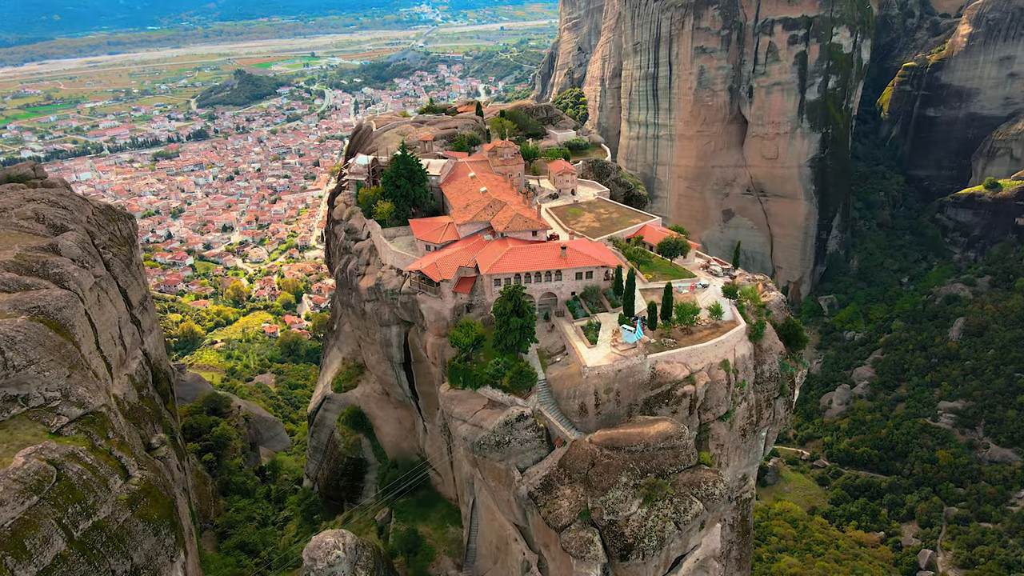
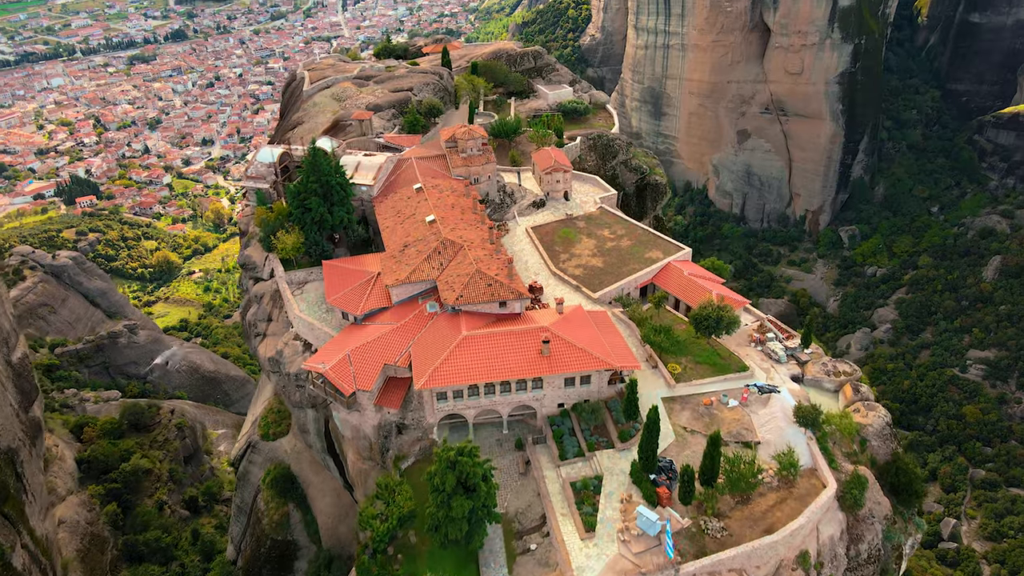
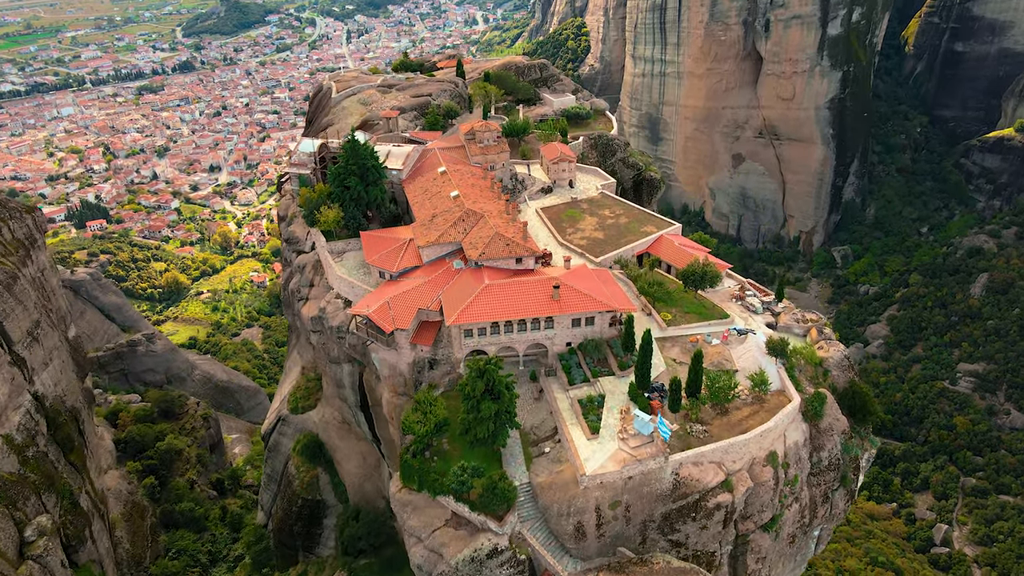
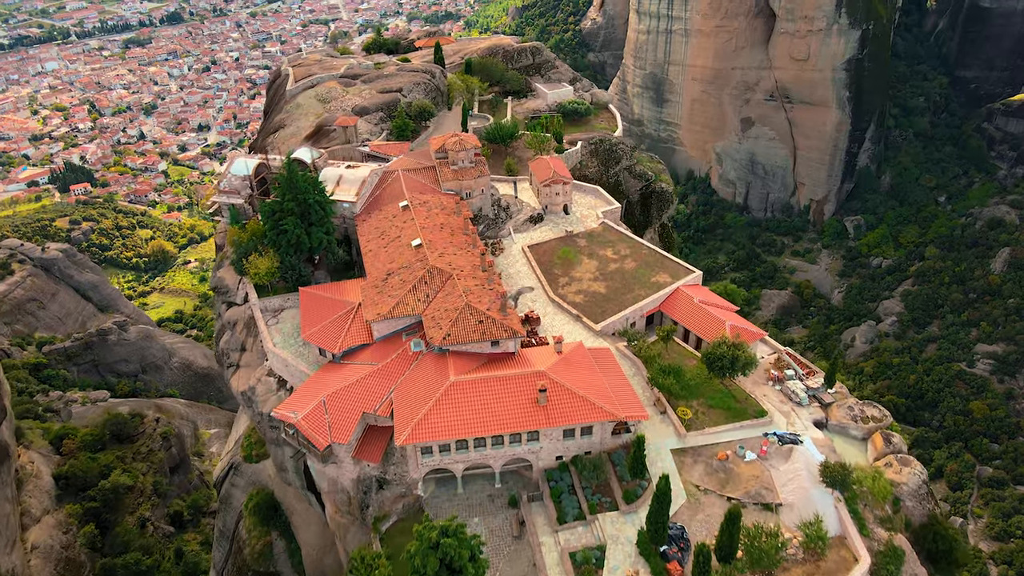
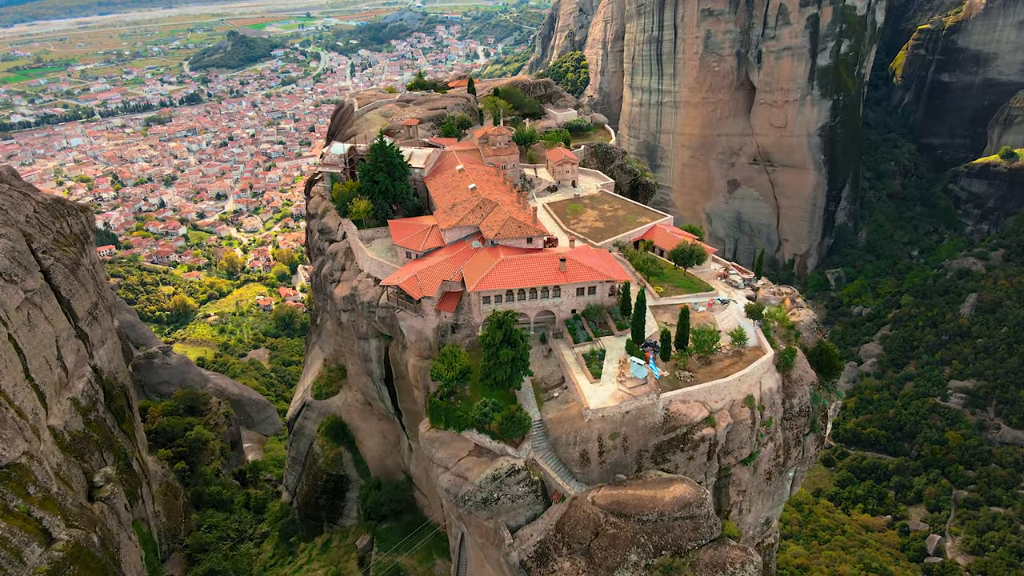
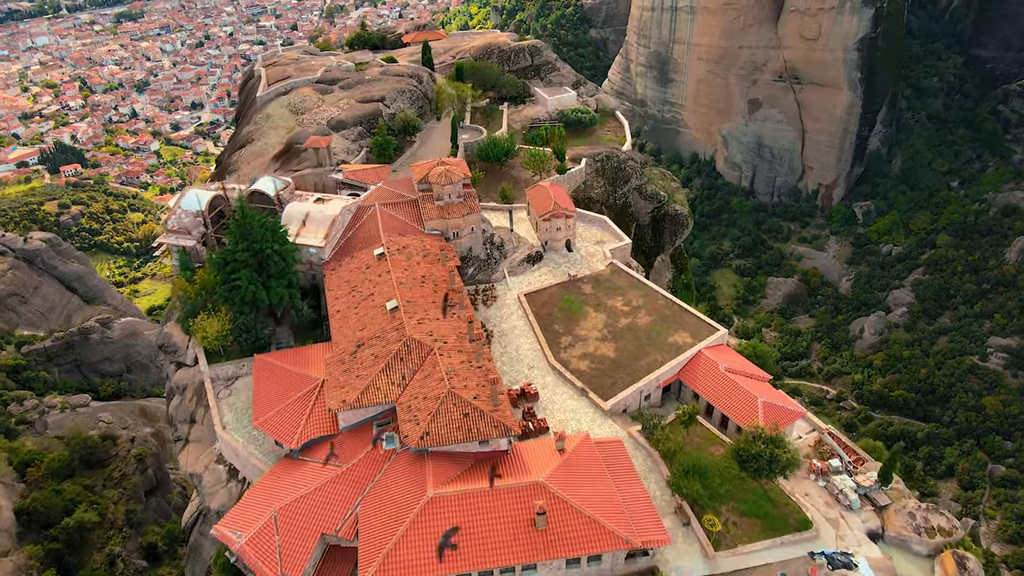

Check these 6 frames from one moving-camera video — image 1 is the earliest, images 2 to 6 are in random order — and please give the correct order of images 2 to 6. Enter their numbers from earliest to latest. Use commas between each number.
5, 3, 2, 4, 6
